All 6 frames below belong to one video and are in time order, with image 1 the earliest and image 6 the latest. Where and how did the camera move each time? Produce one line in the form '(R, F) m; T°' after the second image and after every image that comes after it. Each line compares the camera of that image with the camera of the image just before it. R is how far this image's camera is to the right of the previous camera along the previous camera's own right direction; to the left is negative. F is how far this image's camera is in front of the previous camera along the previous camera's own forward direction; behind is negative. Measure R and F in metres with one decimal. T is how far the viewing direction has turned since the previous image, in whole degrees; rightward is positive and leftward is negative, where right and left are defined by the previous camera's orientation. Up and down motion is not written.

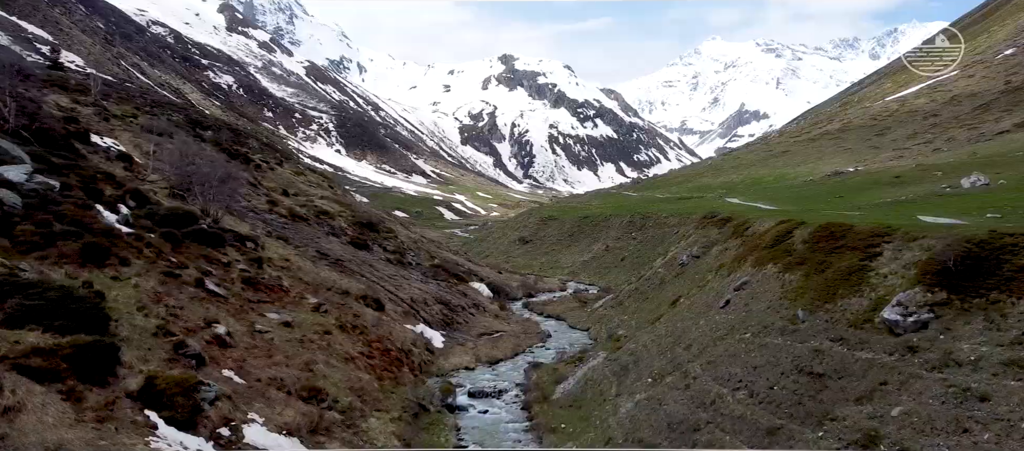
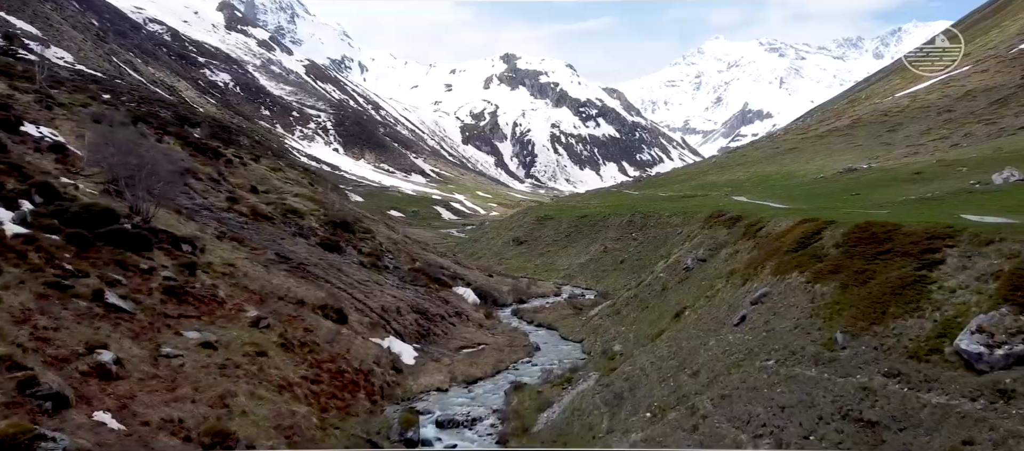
(+1.2, +5.0) m; 0°
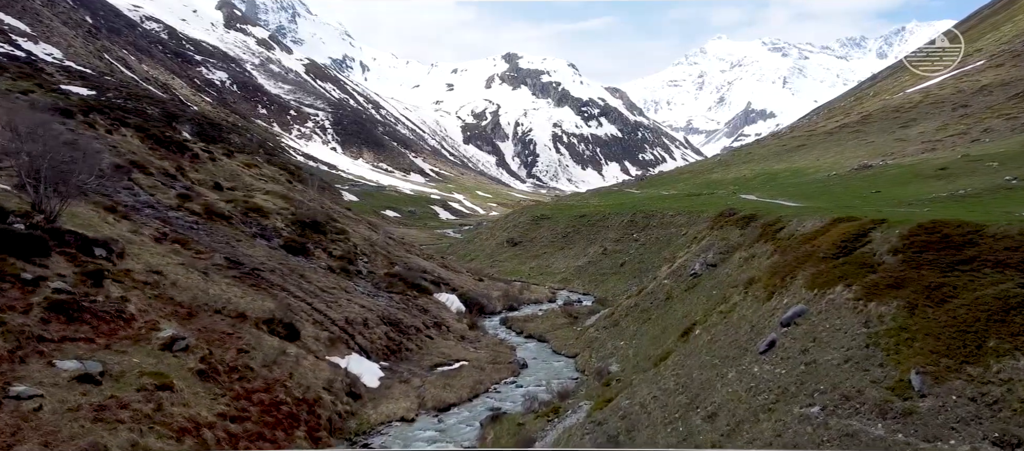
(+1.0, +5.1) m; 0°
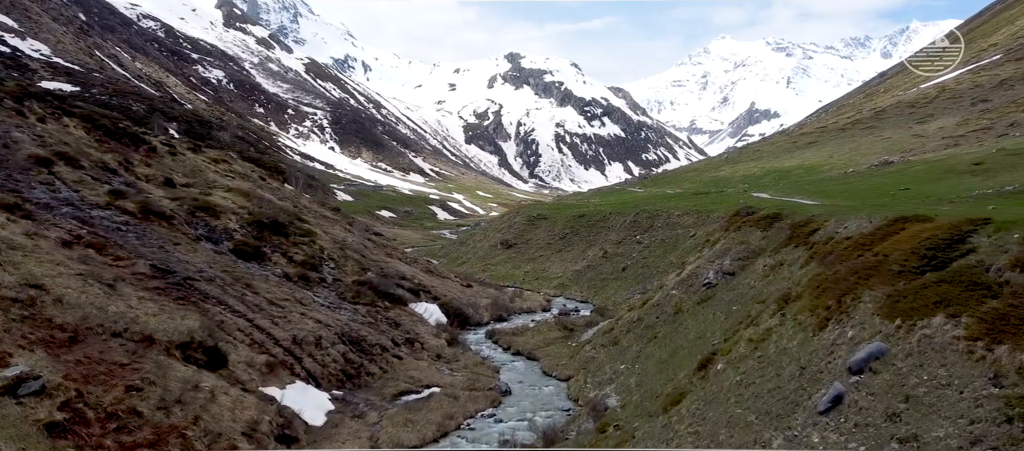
(+1.0, +5.7) m; 0°
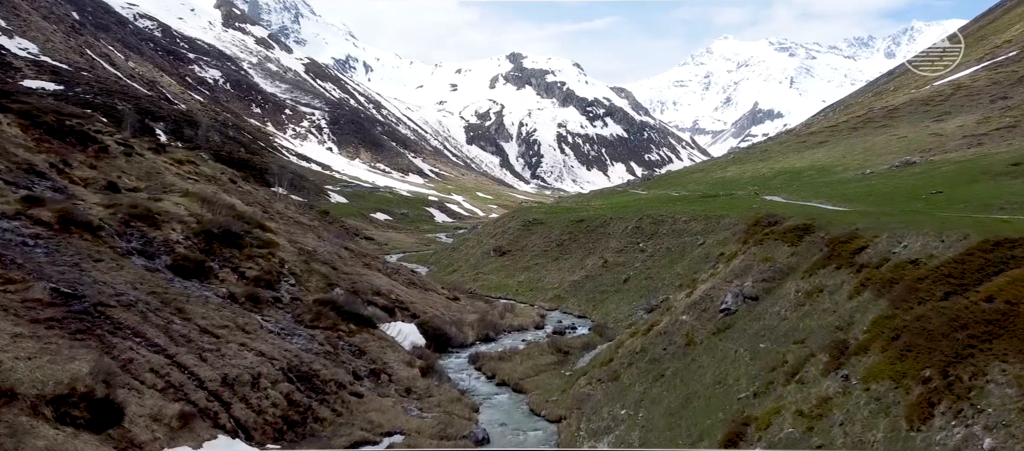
(+0.9, +5.3) m; 0°
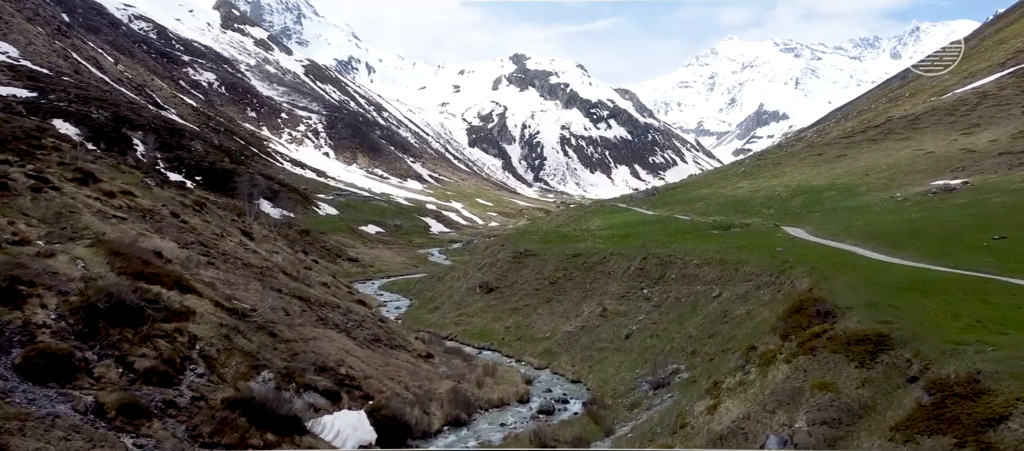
(+1.5, +8.1) m; 0°
